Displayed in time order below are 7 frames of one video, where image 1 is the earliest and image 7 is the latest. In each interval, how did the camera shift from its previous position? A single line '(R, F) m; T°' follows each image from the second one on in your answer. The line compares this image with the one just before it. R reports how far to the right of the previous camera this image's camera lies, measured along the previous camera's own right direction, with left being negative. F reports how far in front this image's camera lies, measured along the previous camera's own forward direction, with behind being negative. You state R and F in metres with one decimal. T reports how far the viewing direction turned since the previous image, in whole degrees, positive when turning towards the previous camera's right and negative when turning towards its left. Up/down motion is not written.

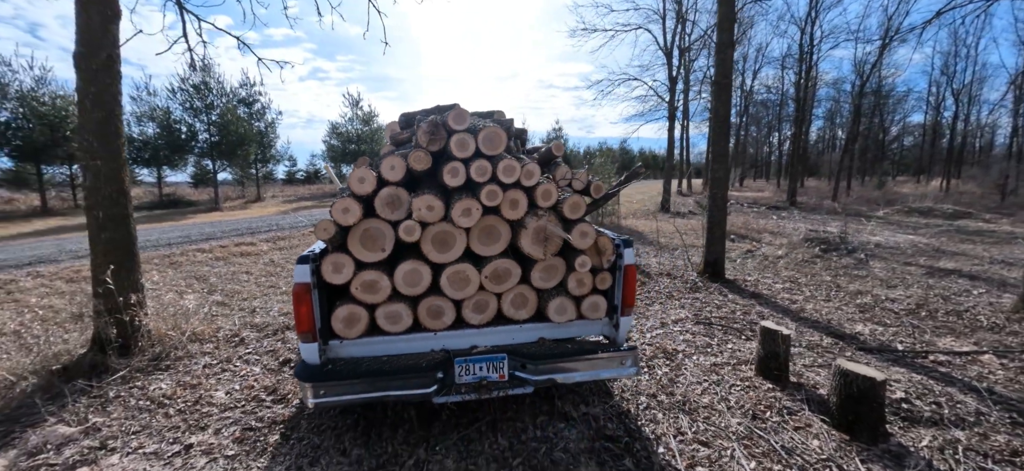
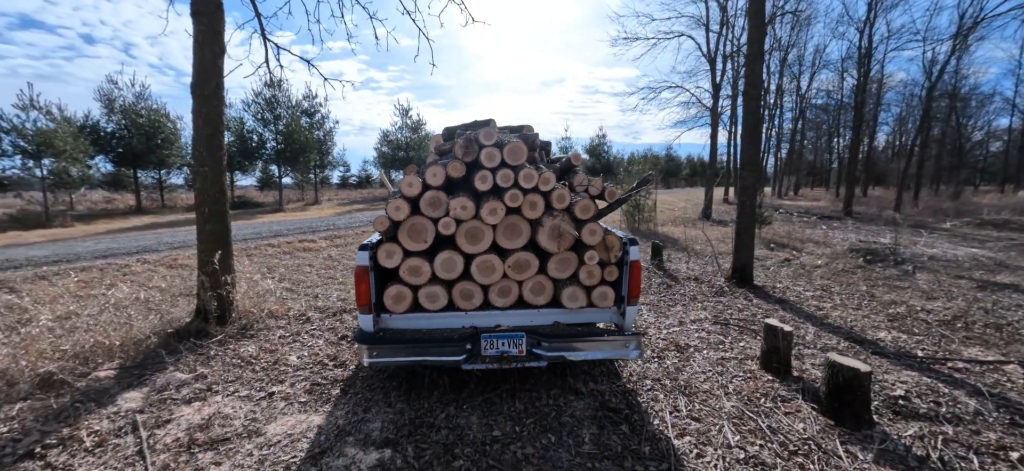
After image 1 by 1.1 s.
(+0.1, -0.4) m; -6°
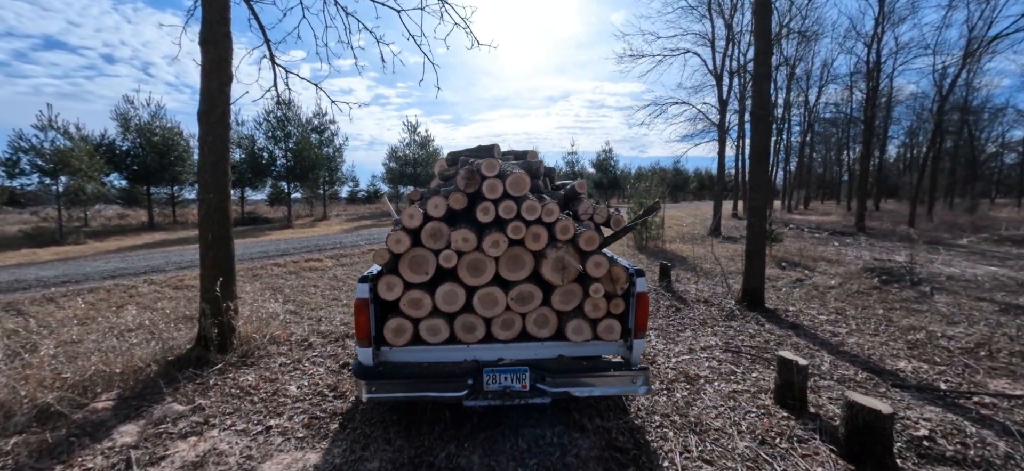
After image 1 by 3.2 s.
(0.0, +0.1) m; -1°
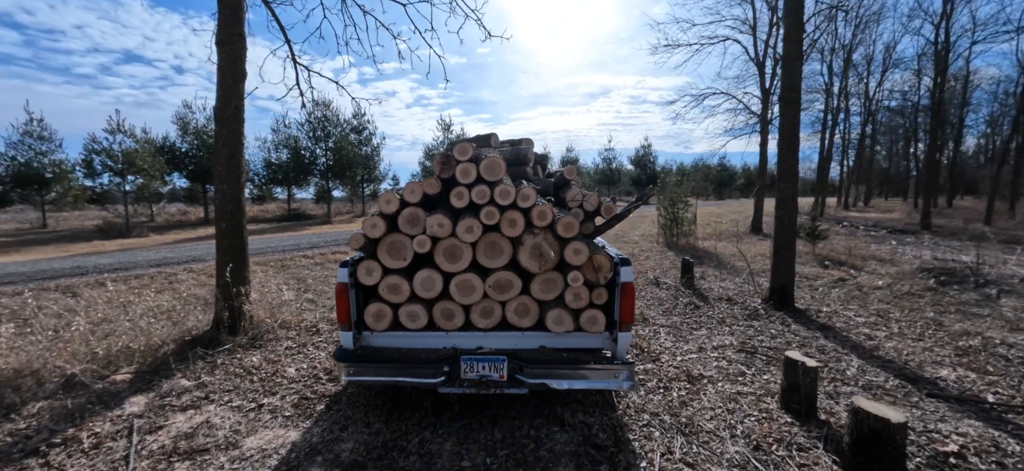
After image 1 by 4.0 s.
(+0.4, +0.1) m; -5°
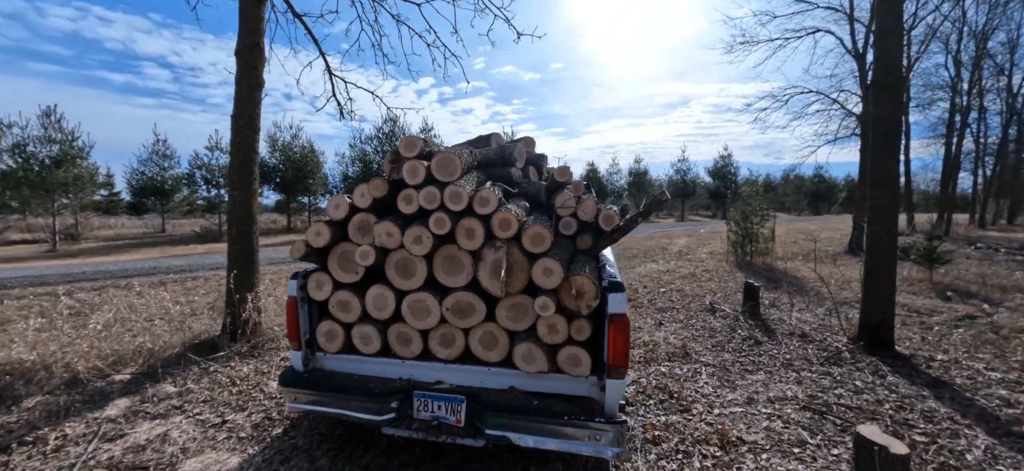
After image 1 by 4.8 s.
(+0.6, +0.5) m; -10°
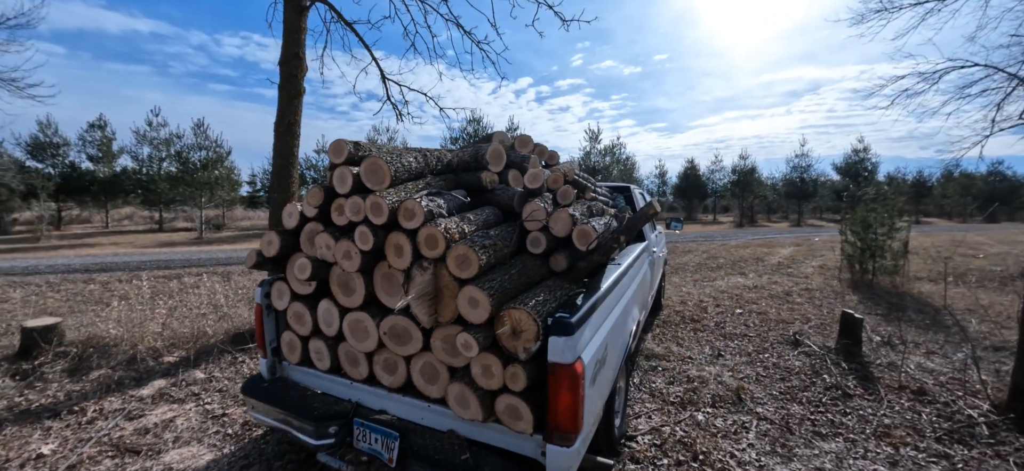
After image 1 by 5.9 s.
(+0.7, +0.4) m; -13°
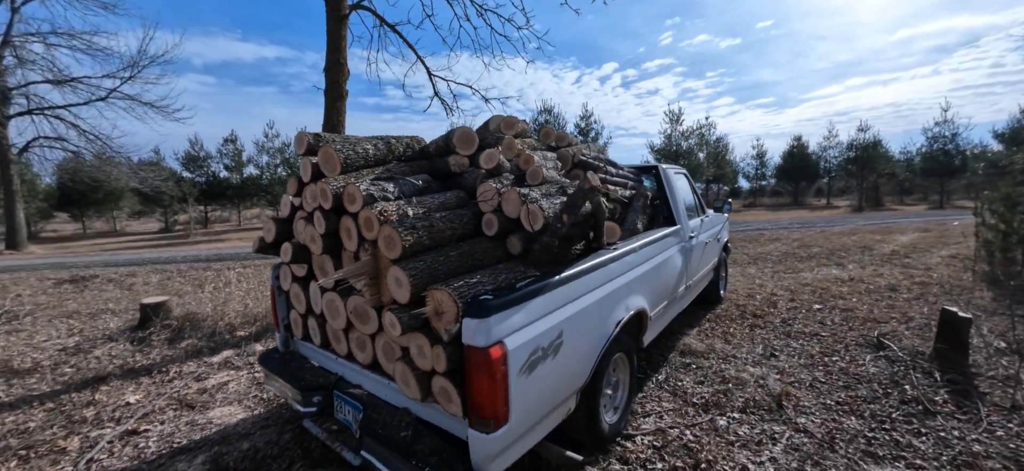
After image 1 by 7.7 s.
(+0.6, +0.1) m; -12°
